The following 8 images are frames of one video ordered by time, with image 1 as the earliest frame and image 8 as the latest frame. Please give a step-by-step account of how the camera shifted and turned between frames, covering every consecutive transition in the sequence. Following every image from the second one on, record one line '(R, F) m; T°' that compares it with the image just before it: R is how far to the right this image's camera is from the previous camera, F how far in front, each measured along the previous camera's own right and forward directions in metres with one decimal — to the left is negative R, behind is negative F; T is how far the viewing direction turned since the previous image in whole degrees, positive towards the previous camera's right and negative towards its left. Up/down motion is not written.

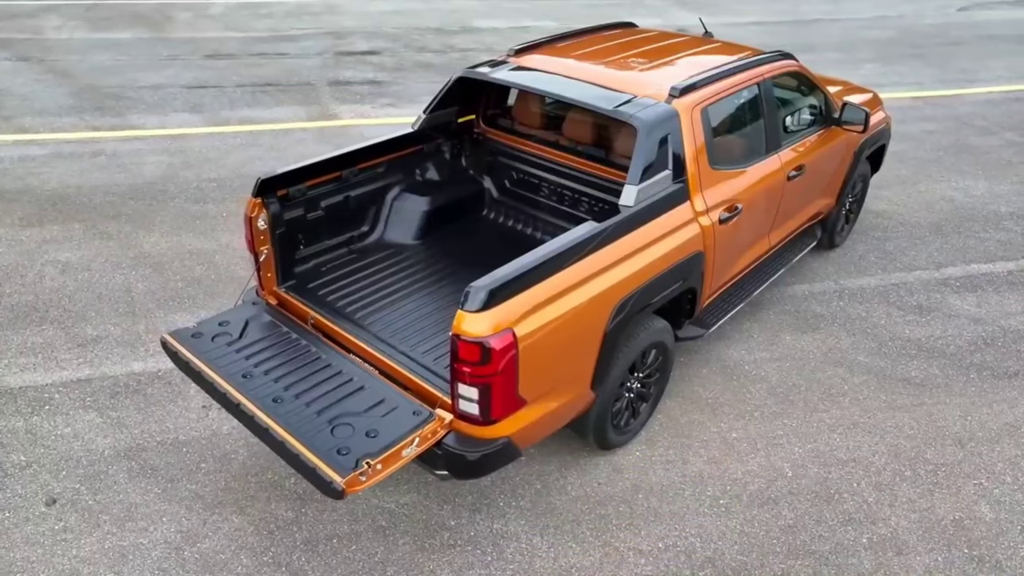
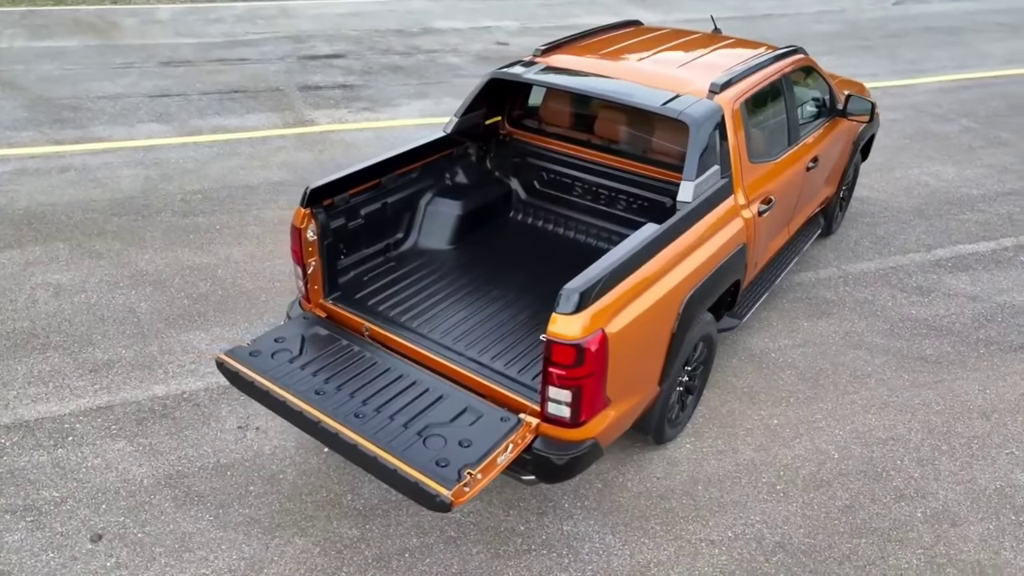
(-0.7, 0.0) m; +5°
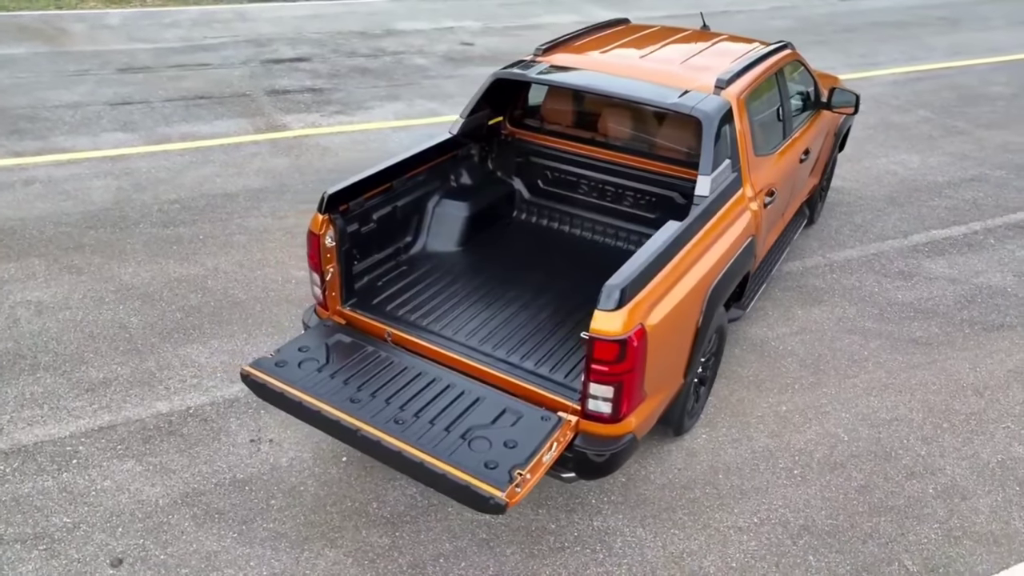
(-0.4, 0.0) m; +4°
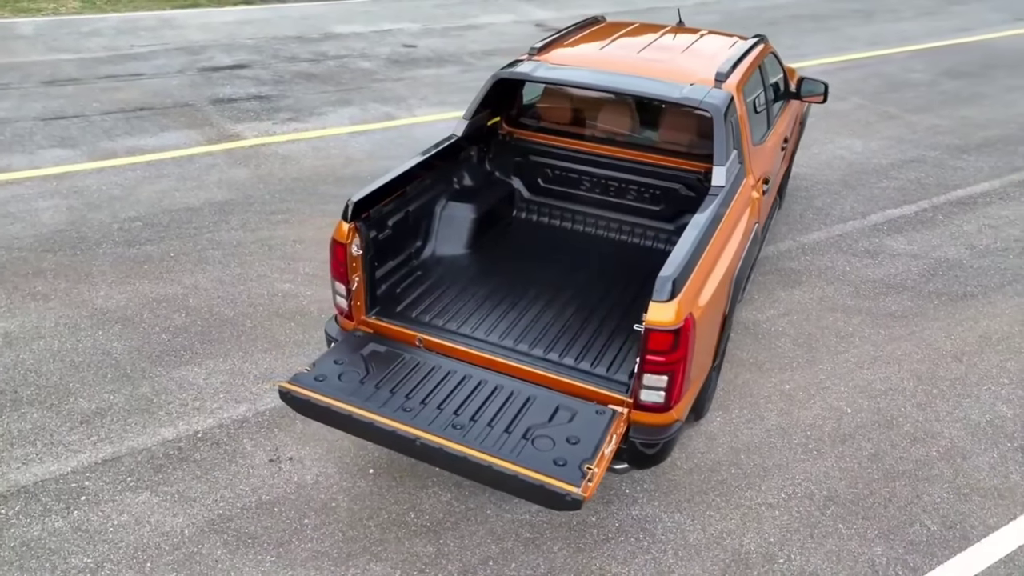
(-0.6, 0.0) m; +6°
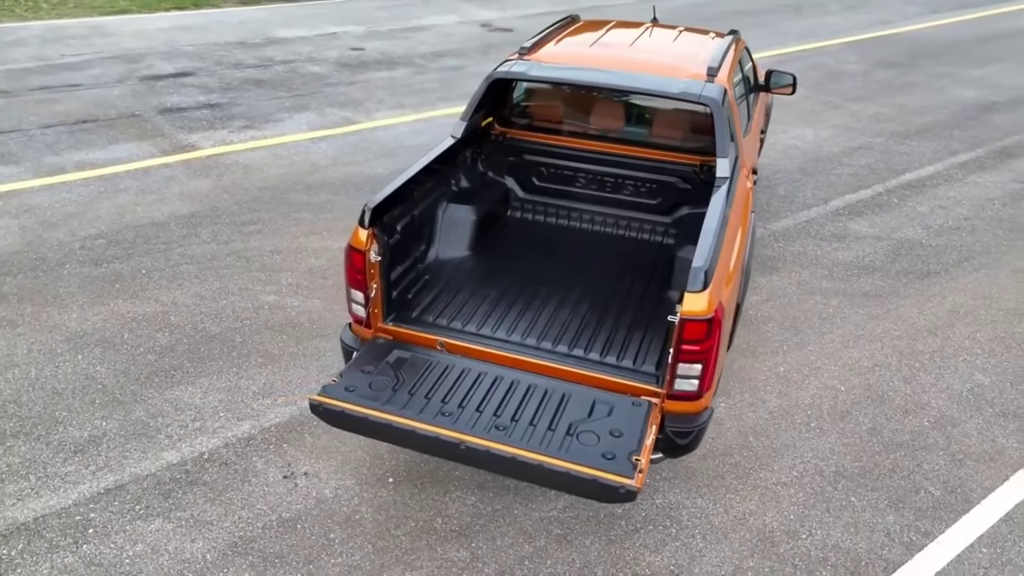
(-0.4, 0.0) m; +5°
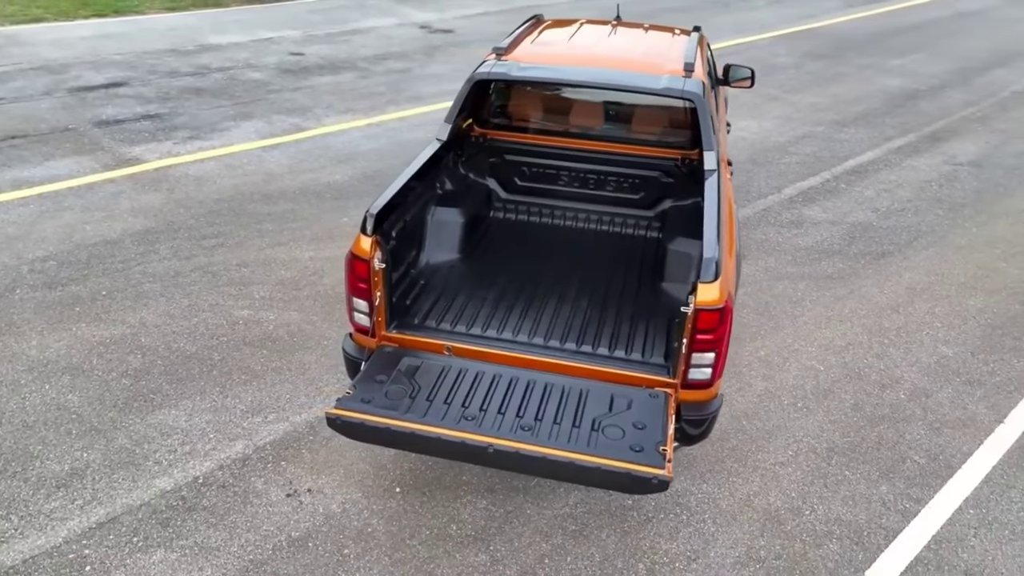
(-0.4, 0.0) m; +5°
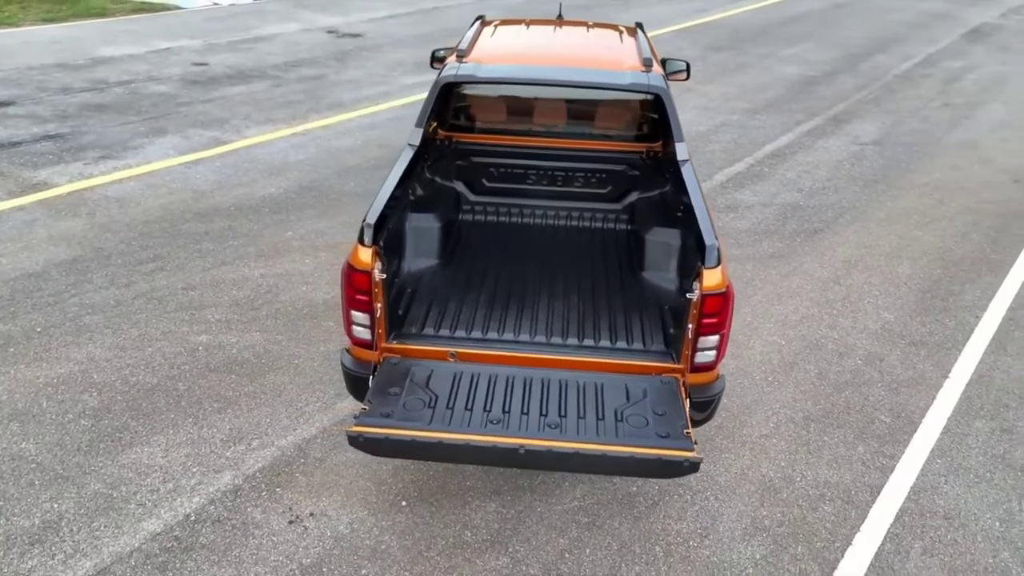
(-0.5, 0.0) m; +8°
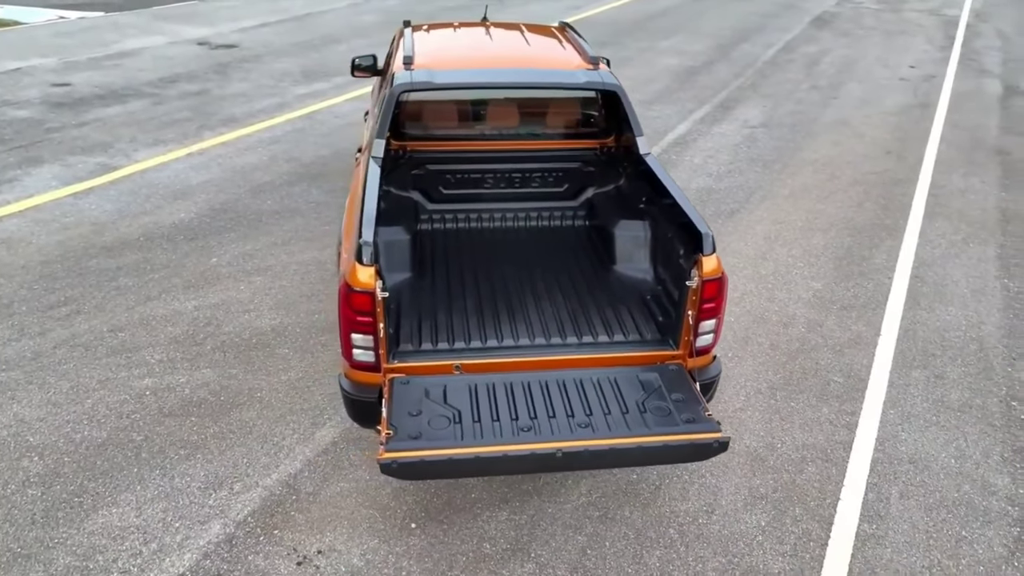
(-0.6, +0.1) m; +10°
